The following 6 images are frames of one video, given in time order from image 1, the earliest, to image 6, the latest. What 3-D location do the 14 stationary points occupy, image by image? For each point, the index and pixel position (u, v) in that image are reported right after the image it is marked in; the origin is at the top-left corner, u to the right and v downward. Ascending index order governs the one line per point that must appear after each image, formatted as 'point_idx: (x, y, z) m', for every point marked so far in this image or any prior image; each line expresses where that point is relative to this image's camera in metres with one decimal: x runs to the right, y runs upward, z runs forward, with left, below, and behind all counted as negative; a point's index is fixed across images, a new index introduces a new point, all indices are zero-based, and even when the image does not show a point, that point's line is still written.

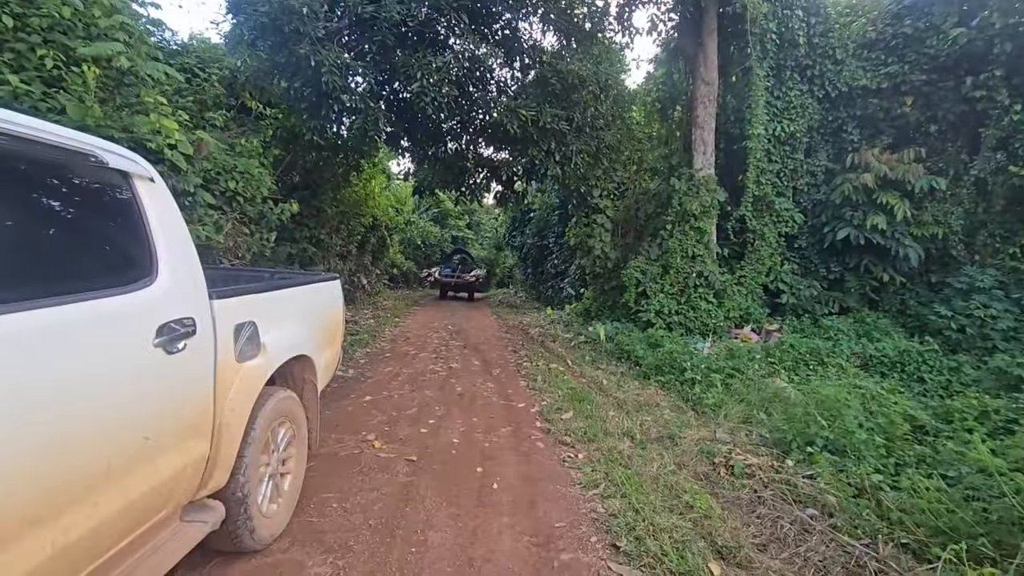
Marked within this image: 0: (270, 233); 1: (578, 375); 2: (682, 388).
0: (-2.6, +0.6, +5.5) m
1: (+0.7, -0.9, +5.4) m
2: (+1.6, -0.9, +4.8) m
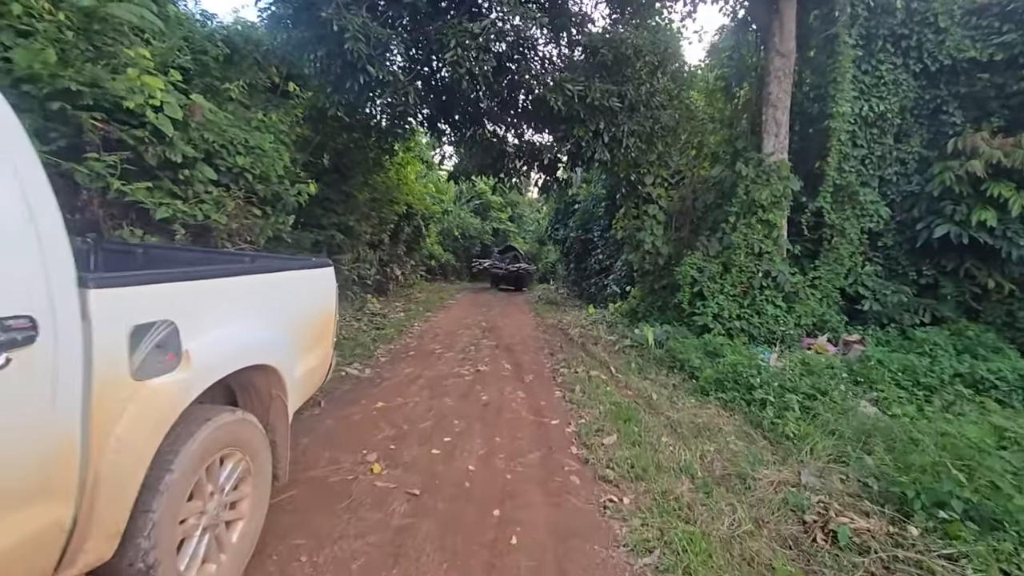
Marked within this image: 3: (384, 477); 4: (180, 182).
0: (-2.2, +0.7, +5.1) m
1: (+1.0, -0.9, +4.7) m
2: (+1.8, -0.9, +4.0) m
3: (-0.7, -1.0, +2.7) m
4: (-2.3, +0.8, +3.6) m
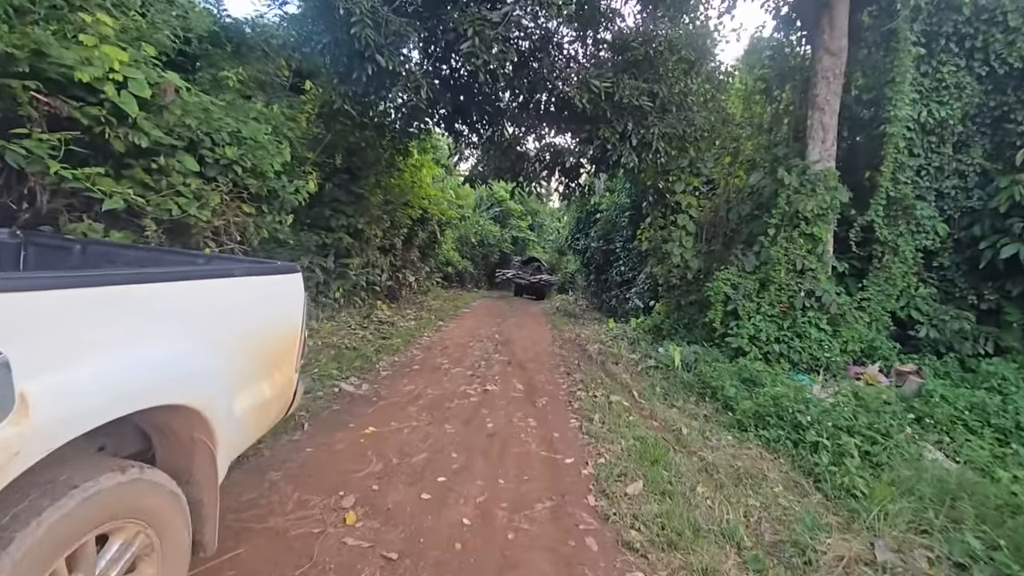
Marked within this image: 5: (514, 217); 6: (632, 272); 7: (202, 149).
0: (-2.1, +0.7, +4.7) m
1: (+1.1, -1.1, +4.2) m
2: (+1.9, -1.1, +3.4) m
3: (-0.7, -1.0, +2.2) m
4: (-2.2, +0.7, +3.2) m
5: (+0.1, +2.7, +19.7) m
6: (+2.3, +0.3, +9.8) m
7: (-2.2, +1.0, +3.6) m
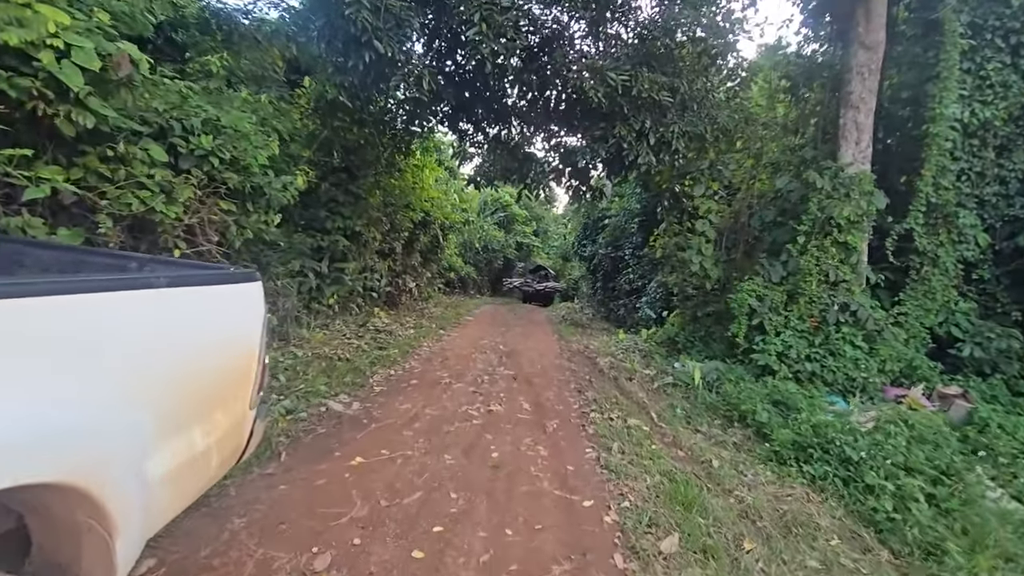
0: (-2.0, +0.6, +4.2) m
1: (+1.2, -1.1, +3.7) m
2: (+1.9, -1.2, +2.9) m
3: (-0.6, -1.1, +1.8) m
4: (-2.2, +0.7, +2.8) m
5: (+0.3, +2.5, +19.3) m
6: (+2.4, +0.1, +9.3) m
7: (-2.1, +0.9, +3.2) m
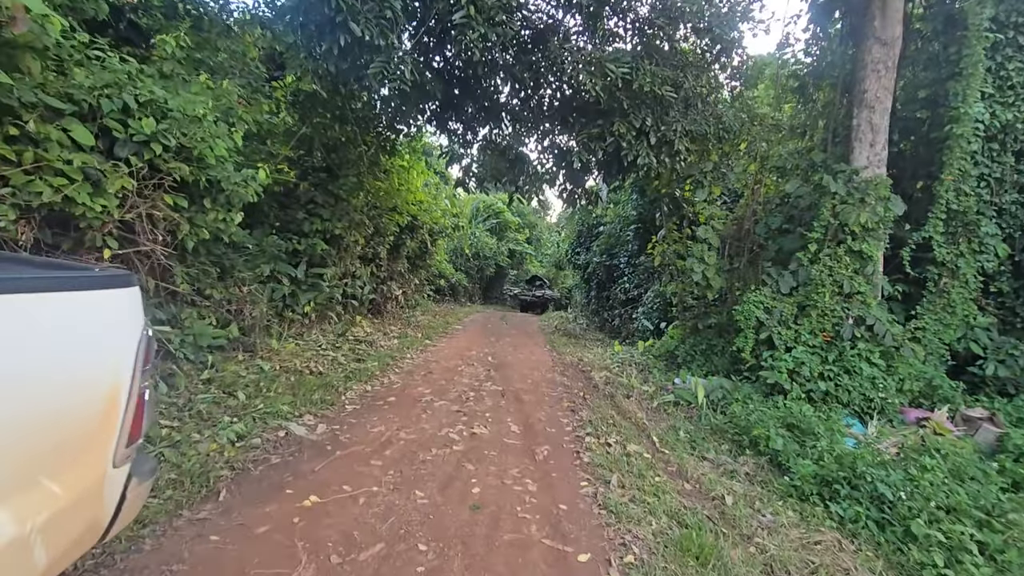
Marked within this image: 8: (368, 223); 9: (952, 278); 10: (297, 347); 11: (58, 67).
0: (-2.1, +0.5, +3.8) m
1: (+1.1, -1.2, +3.3) m
2: (+1.8, -1.3, +2.5) m
3: (-0.7, -1.1, +1.3) m
4: (-2.2, +0.7, +2.4) m
5: (0.0, +2.2, +18.9) m
6: (+2.2, 0.0, +8.9) m
7: (-2.2, +0.9, +2.8) m
8: (-2.1, +0.9, +7.5) m
9: (+4.4, +0.1, +5.1) m
10: (-2.3, -0.6, +5.5) m
11: (-2.4, +1.1, +2.7) m
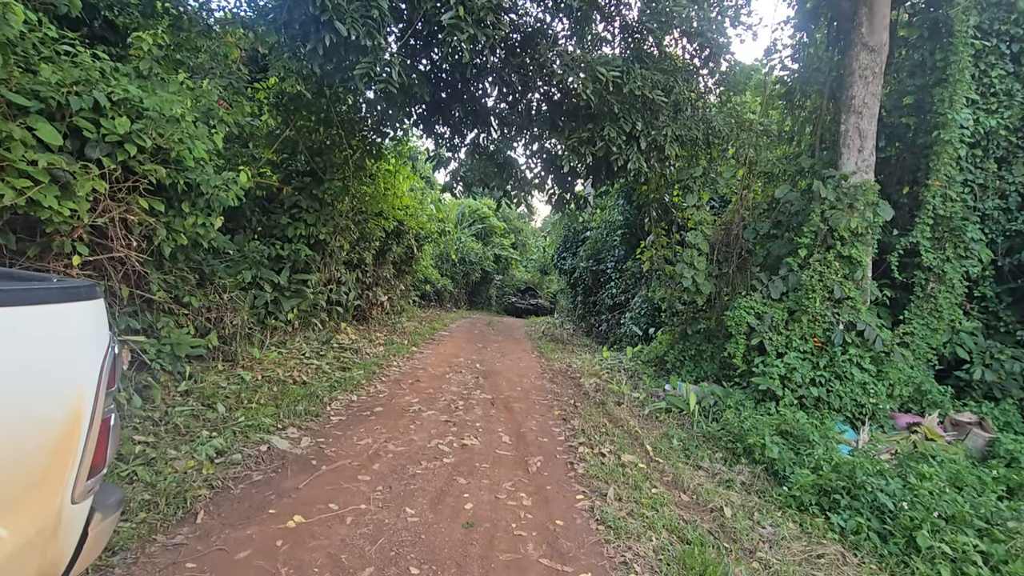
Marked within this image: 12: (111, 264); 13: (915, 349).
0: (-2.1, +0.5, +3.6) m
1: (+1.0, -1.3, +3.2) m
2: (+1.8, -1.3, +2.5) m
3: (-0.7, -1.1, +1.2) m
4: (-2.3, +0.6, +2.2) m
5: (-0.5, +2.0, +18.8) m
6: (+2.0, -0.1, +8.9) m
7: (-2.2, +0.9, +2.6) m
8: (-2.3, +0.8, +7.3) m
9: (+4.3, +0.1, +5.1) m
10: (-2.4, -0.7, +5.3) m
11: (-2.4, +1.1, +2.5) m
12: (-2.5, +0.2, +3.2) m
13: (+3.9, -0.6, +5.0) m
